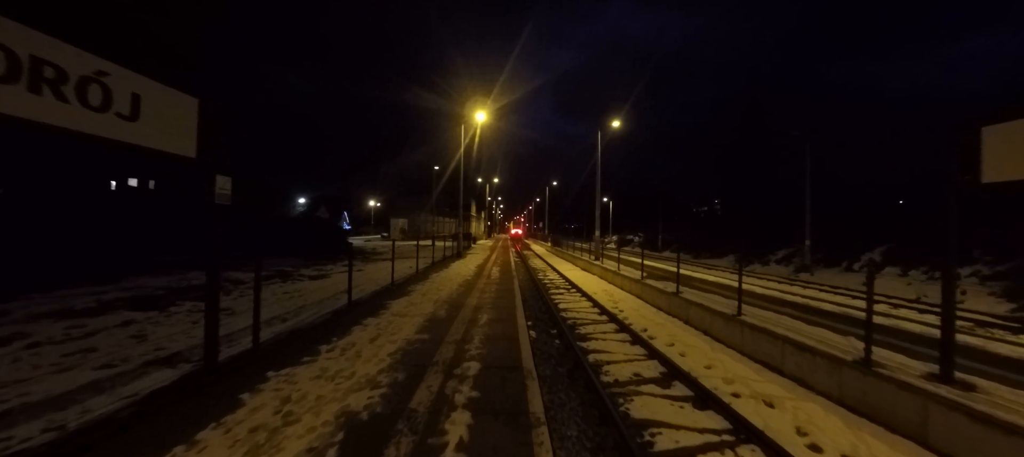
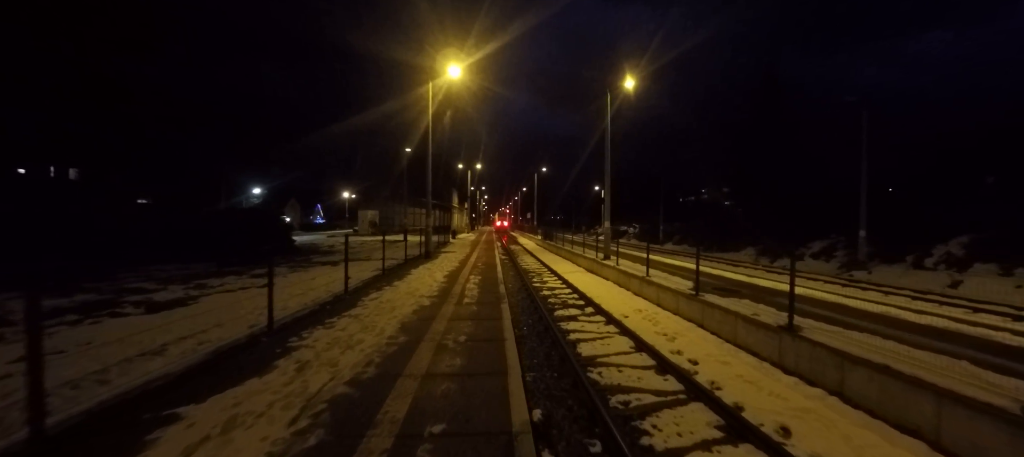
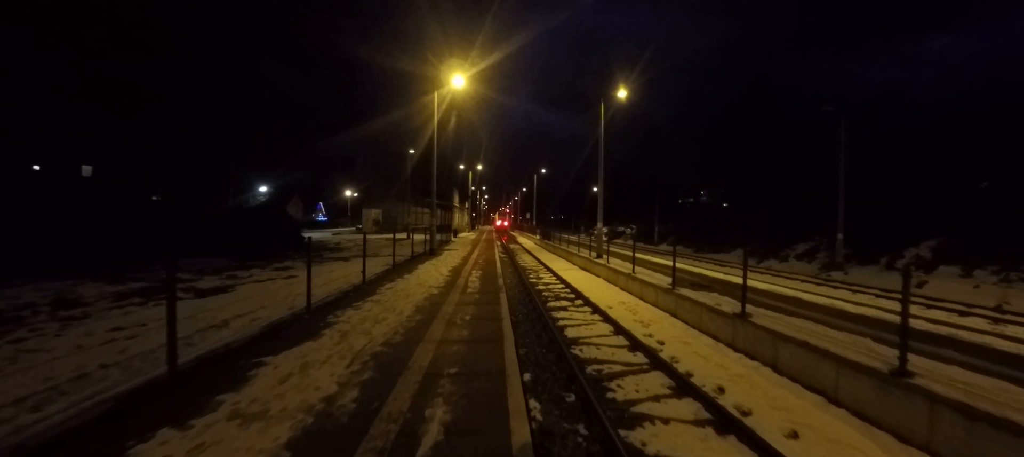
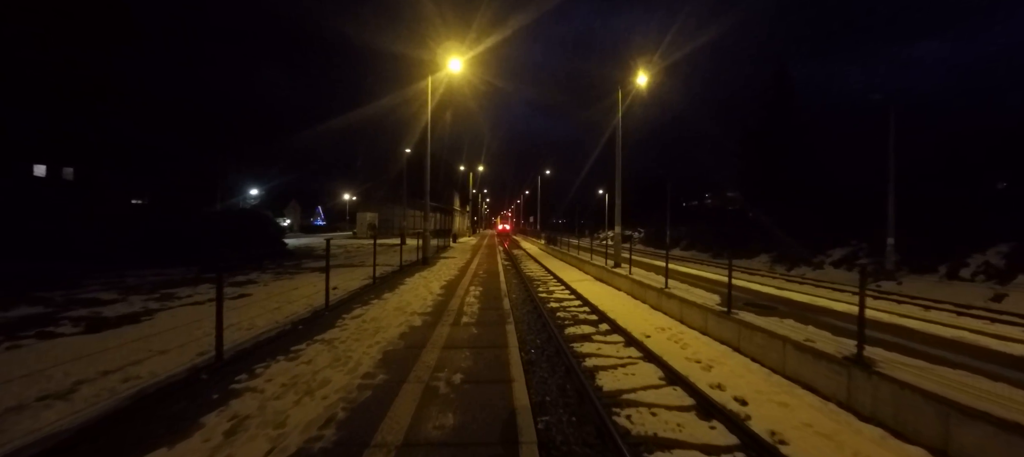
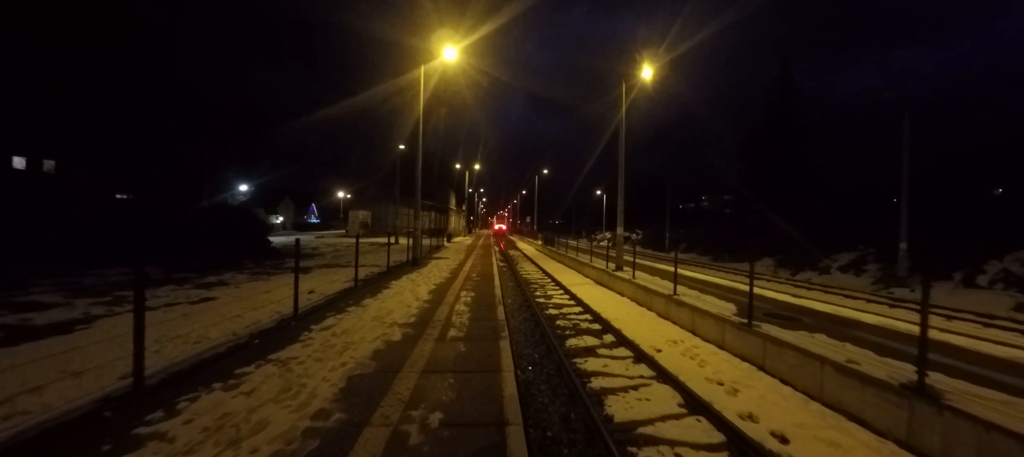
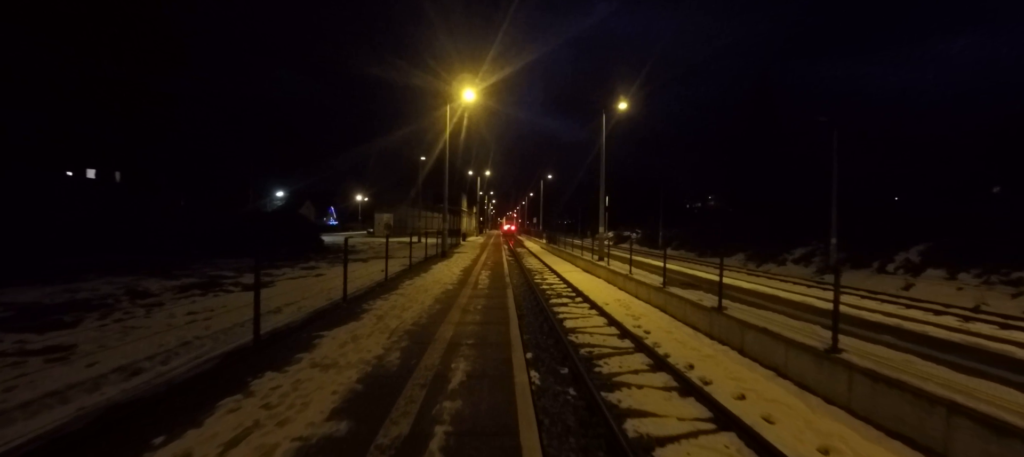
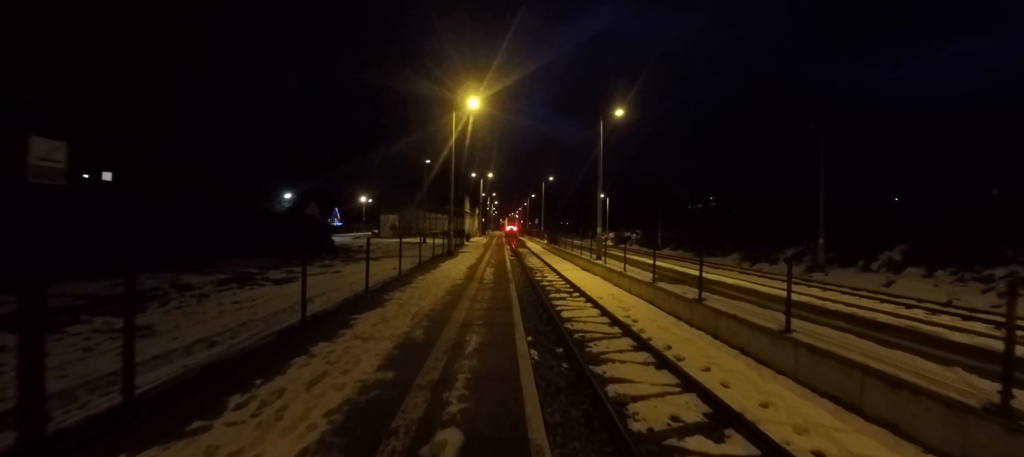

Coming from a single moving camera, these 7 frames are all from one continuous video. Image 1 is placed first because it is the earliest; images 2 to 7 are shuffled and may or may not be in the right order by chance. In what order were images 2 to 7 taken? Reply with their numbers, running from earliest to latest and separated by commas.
7, 6, 3, 2, 4, 5
